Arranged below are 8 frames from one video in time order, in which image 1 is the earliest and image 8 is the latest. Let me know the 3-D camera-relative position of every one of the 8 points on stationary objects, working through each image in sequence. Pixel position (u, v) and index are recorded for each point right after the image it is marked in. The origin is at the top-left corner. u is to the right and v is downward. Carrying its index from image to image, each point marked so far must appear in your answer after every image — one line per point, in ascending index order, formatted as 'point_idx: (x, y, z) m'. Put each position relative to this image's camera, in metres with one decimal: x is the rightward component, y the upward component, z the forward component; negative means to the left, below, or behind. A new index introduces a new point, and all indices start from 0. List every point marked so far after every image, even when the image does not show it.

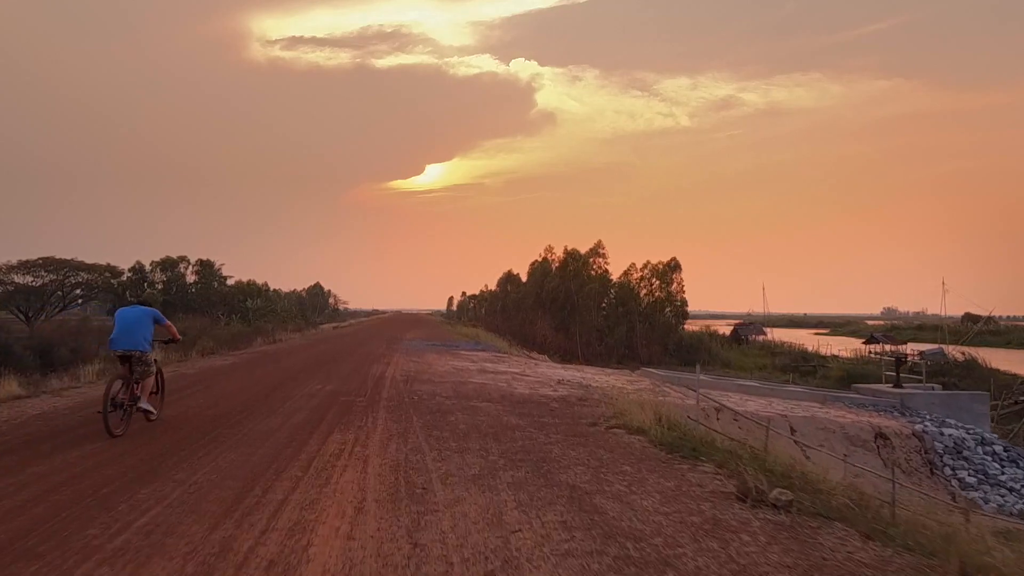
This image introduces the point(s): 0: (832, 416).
0: (+9.0, -3.6, +17.9) m
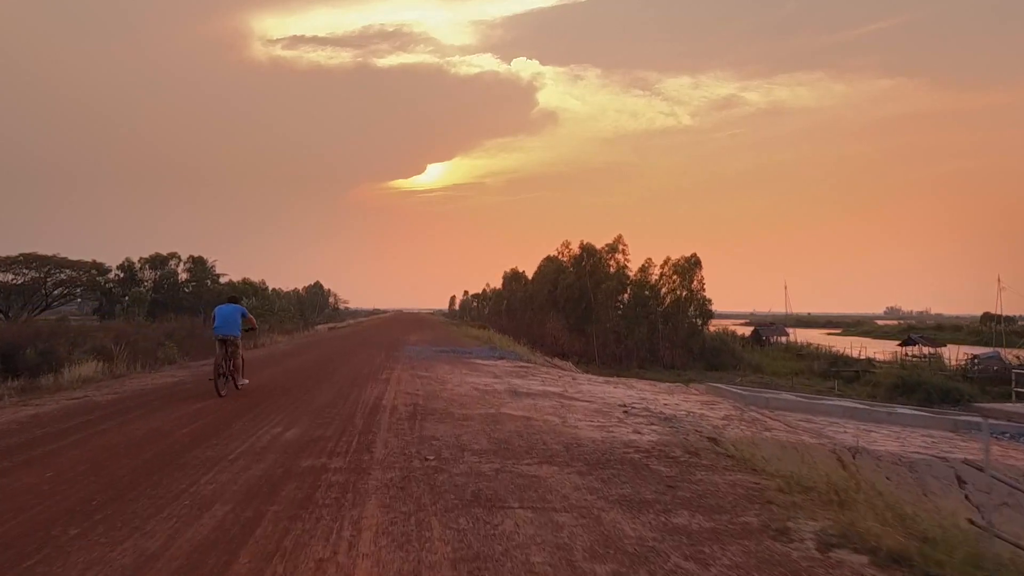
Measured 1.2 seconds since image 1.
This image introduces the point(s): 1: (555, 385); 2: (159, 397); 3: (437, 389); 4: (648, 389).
0: (+9.9, -3.5, +13.0) m
1: (+1.1, -2.5, +16.7) m
2: (-7.7, -2.4, +13.9) m
3: (-1.6, -2.1, +13.5) m
4: (+3.7, -2.8, +17.6) m
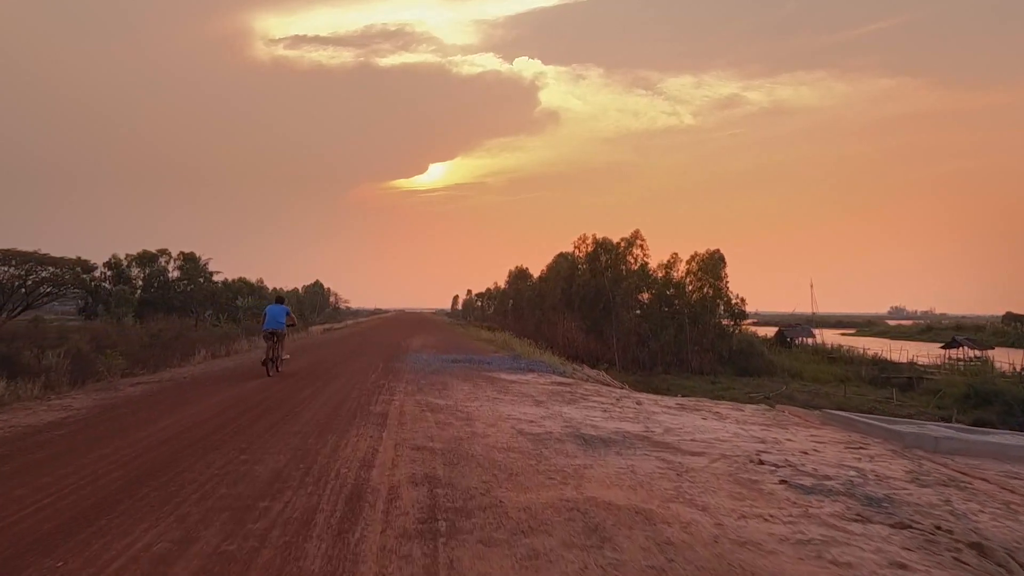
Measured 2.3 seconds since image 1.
0: (+10.8, -3.3, +8.1) m
1: (+2.1, -2.3, +11.7) m
2: (-6.8, -2.2, +9.0) m
3: (-0.7, -1.9, +8.5) m
4: (+4.7, -2.6, +12.7) m
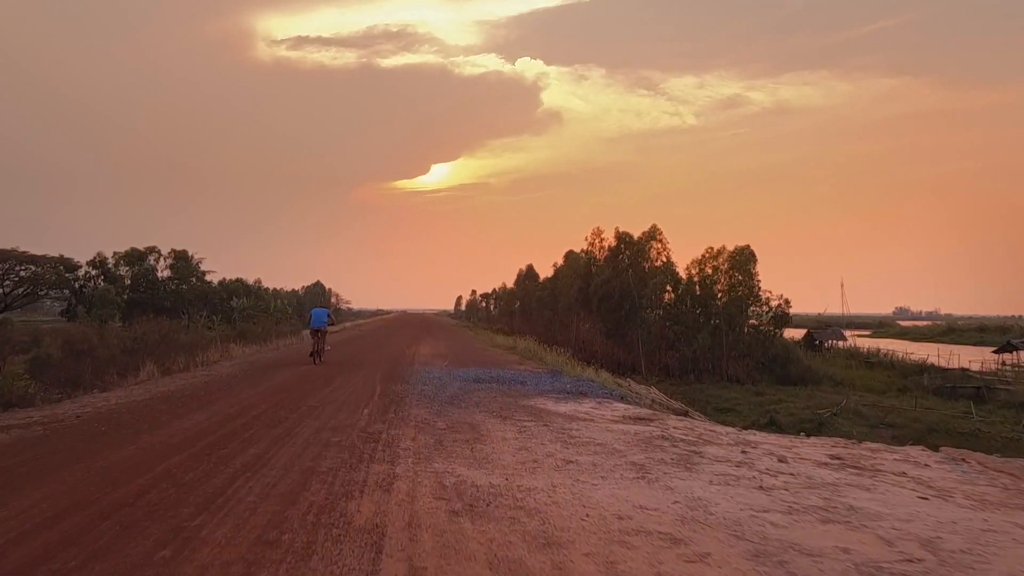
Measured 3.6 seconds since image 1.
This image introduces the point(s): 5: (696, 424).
0: (+11.8, -3.1, +3.0) m
1: (+3.0, -2.2, +6.7) m
2: (-5.8, -2.1, +3.9) m
3: (+0.3, -1.8, +3.4) m
4: (+5.6, -2.5, +7.6) m
5: (+3.4, -2.5, +11.9) m
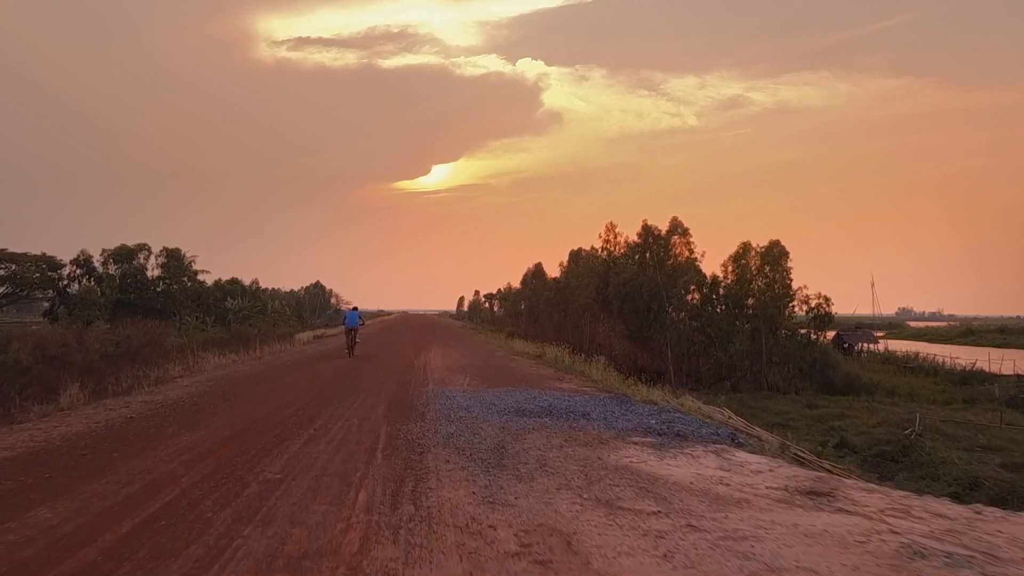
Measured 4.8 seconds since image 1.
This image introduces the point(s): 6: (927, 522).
0: (+12.7, -3.0, -1.6) m
1: (+4.0, -2.1, +2.1) m
2: (-4.8, -2.0, -0.6) m
3: (+1.3, -1.7, -1.1) m
4: (+6.6, -2.4, +3.1) m
5: (+4.4, -2.4, +7.3) m
6: (+4.2, -2.3, +6.7) m
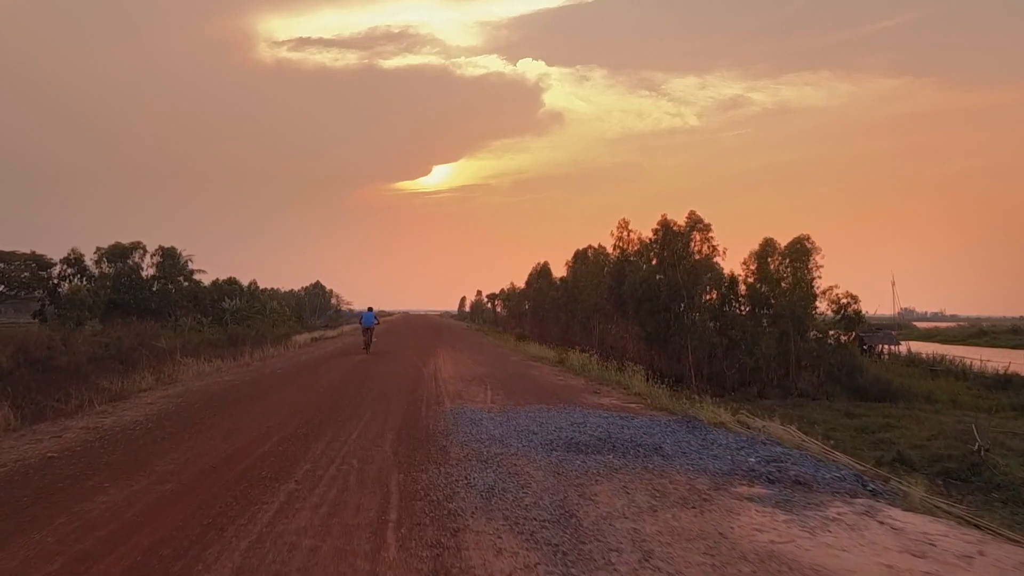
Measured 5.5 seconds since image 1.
0: (+13.4, -2.9, -4.2) m
1: (+4.6, -2.0, -0.5) m
2: (-4.2, -1.9, -3.2) m
3: (+1.9, -1.6, -3.7) m
4: (+7.3, -2.3, +0.4) m
5: (+5.1, -2.3, +4.7) m
6: (+4.8, -2.3, +4.1) m
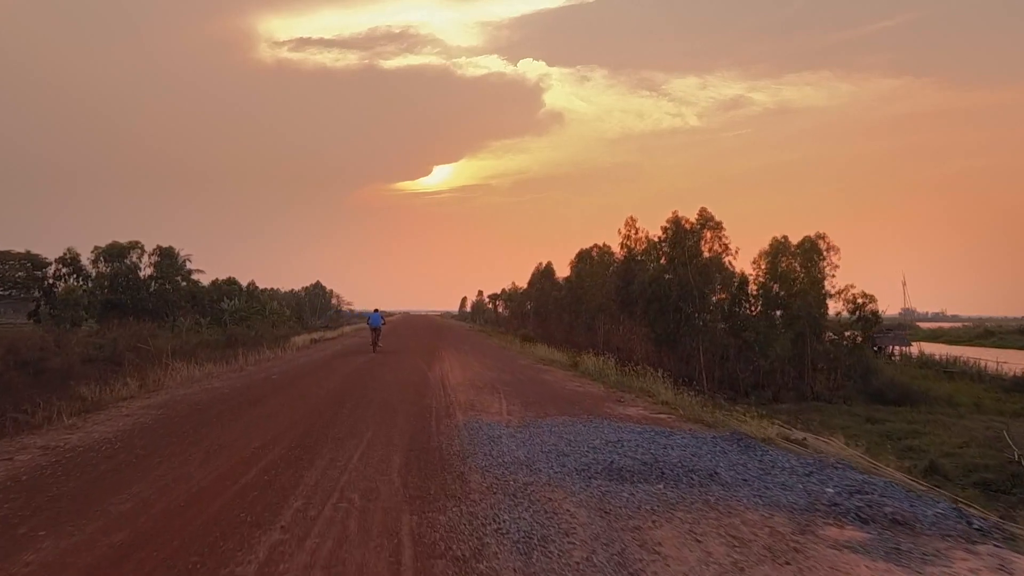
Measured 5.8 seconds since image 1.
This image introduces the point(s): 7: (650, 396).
0: (+13.7, -2.9, -5.5) m
1: (+5.0, -2.0, -1.8) m
2: (-3.9, -1.9, -4.5) m
3: (+2.2, -1.6, -5.0) m
4: (+7.6, -2.3, -0.9) m
5: (+5.4, -2.3, +3.4) m
6: (+5.1, -2.2, +2.8) m
7: (+3.2, -2.5, +14.8) m
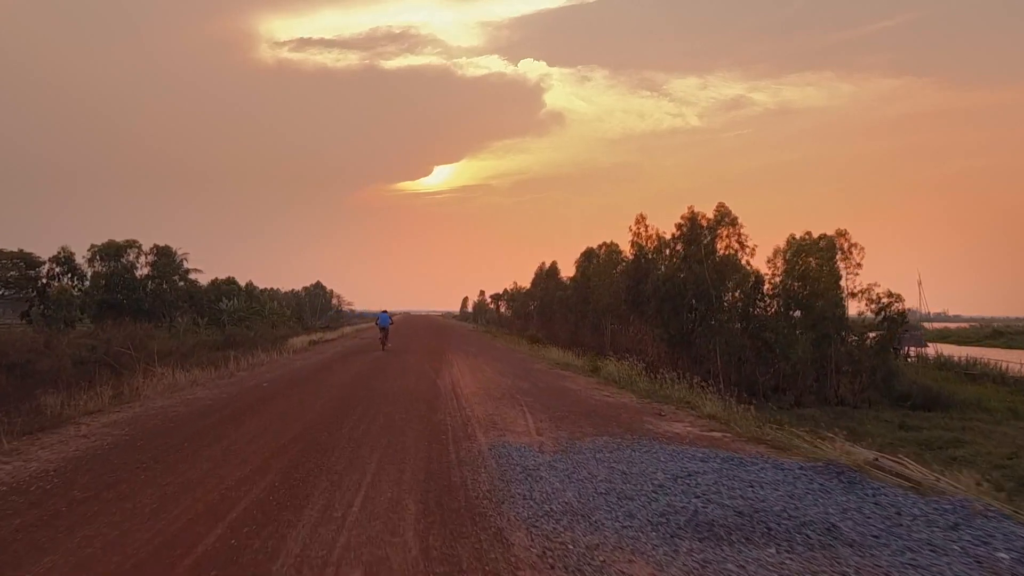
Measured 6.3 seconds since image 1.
0: (+14.1, -2.8, -7.3) m
1: (+5.4, -1.9, -3.6) m
2: (-3.4, -1.8, -6.3) m
3: (+2.7, -1.5, -6.8) m
4: (+8.0, -2.2, -2.6) m
5: (+5.8, -2.2, +1.6) m
6: (+5.6, -2.2, +1.0) m
7: (+3.6, -2.4, +13.0) m
